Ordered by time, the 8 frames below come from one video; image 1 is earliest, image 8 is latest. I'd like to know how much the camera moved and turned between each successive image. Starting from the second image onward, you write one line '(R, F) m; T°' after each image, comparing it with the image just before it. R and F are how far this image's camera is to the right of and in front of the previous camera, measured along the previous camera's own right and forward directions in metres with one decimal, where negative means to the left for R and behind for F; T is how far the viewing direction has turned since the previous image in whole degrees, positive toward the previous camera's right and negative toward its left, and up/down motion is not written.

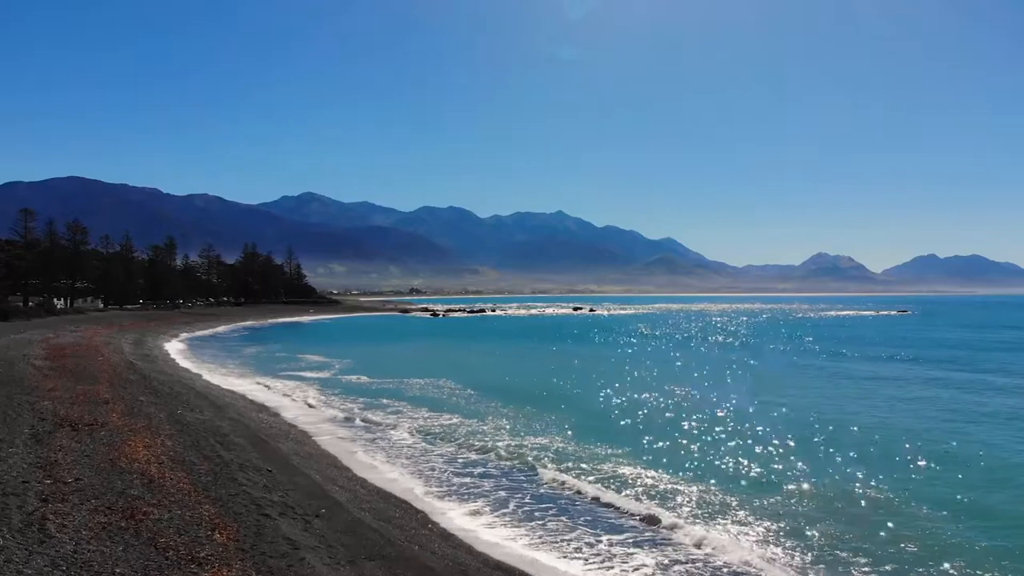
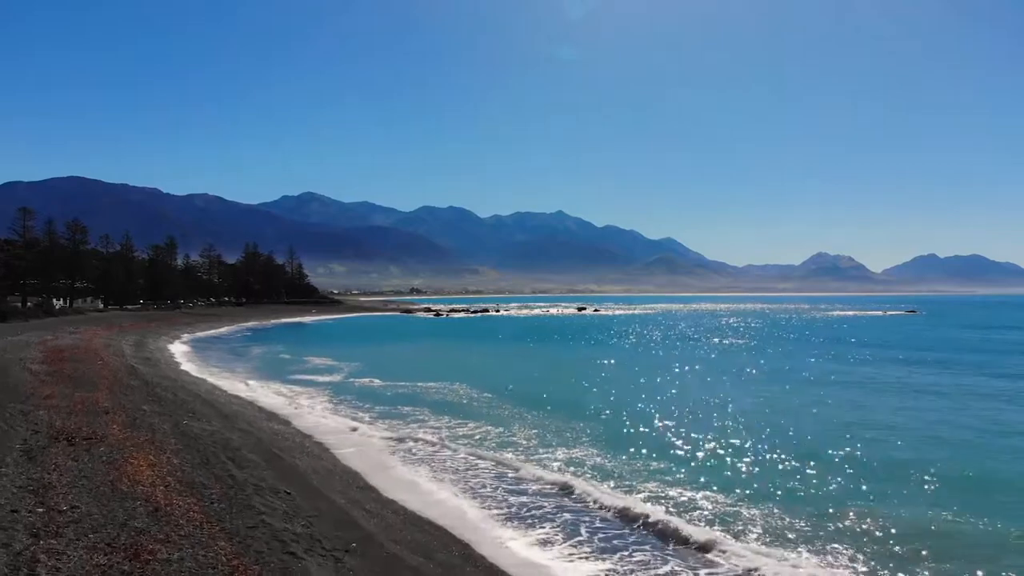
(-0.7, +1.2) m; 0°
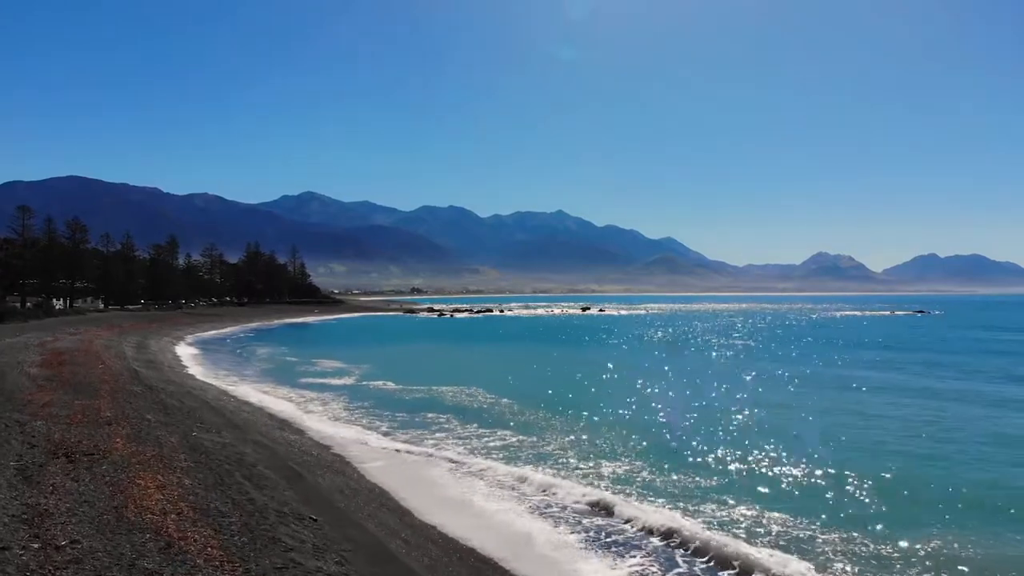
(-0.8, +1.2) m; 0°
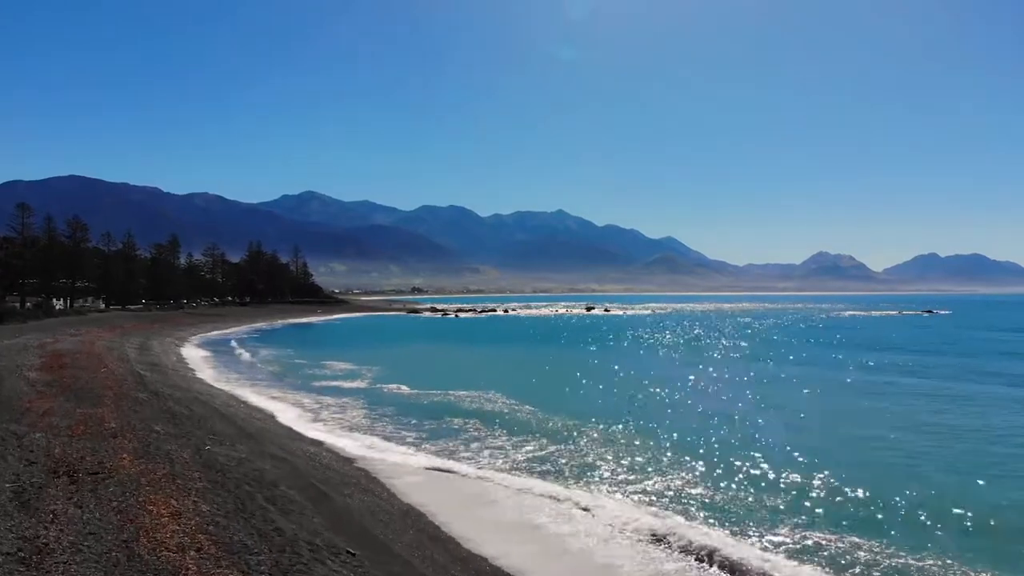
(-0.8, +1.2) m; 0°
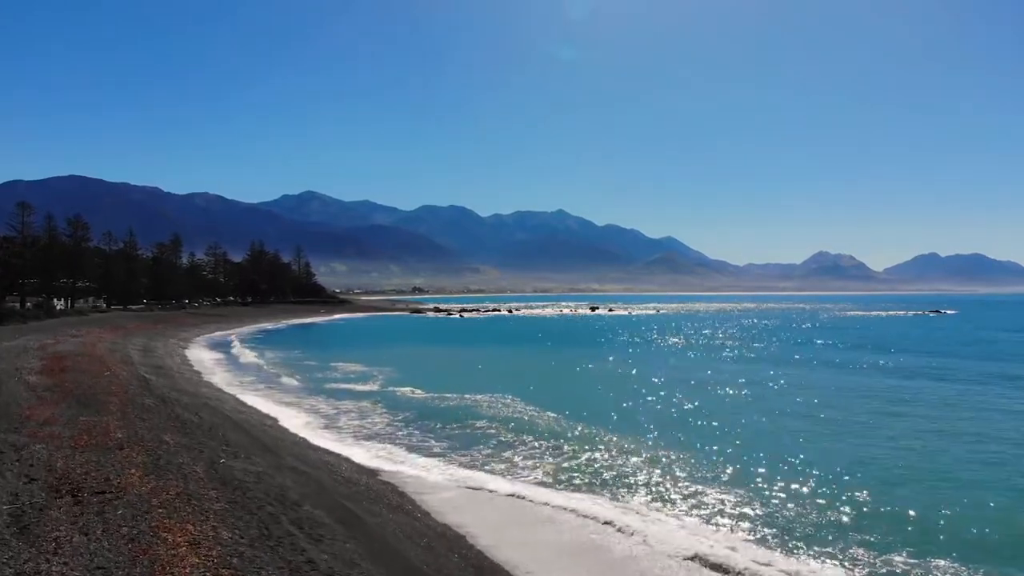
(-0.7, +1.0) m; 0°
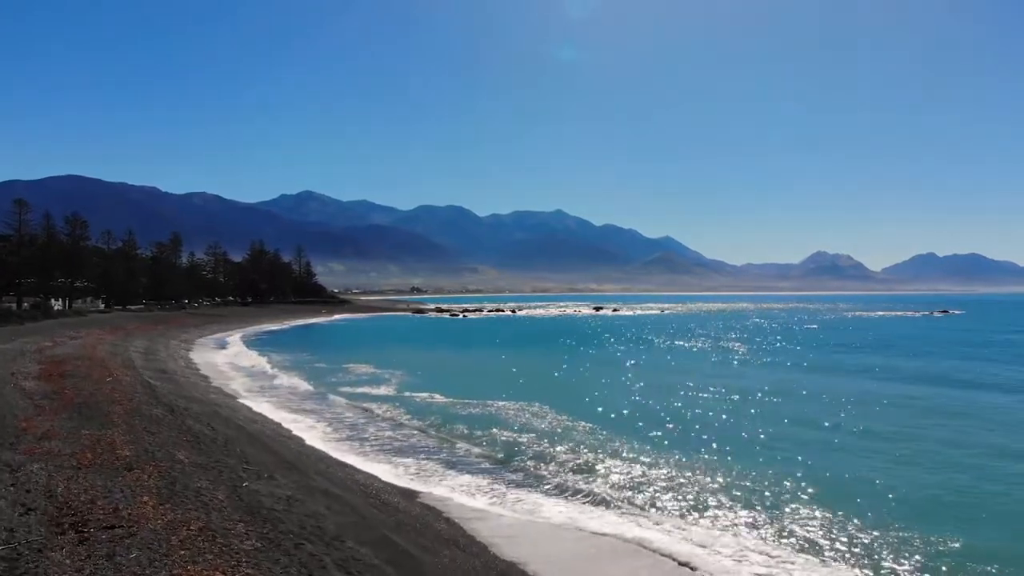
(-1.0, +1.4) m; 0°
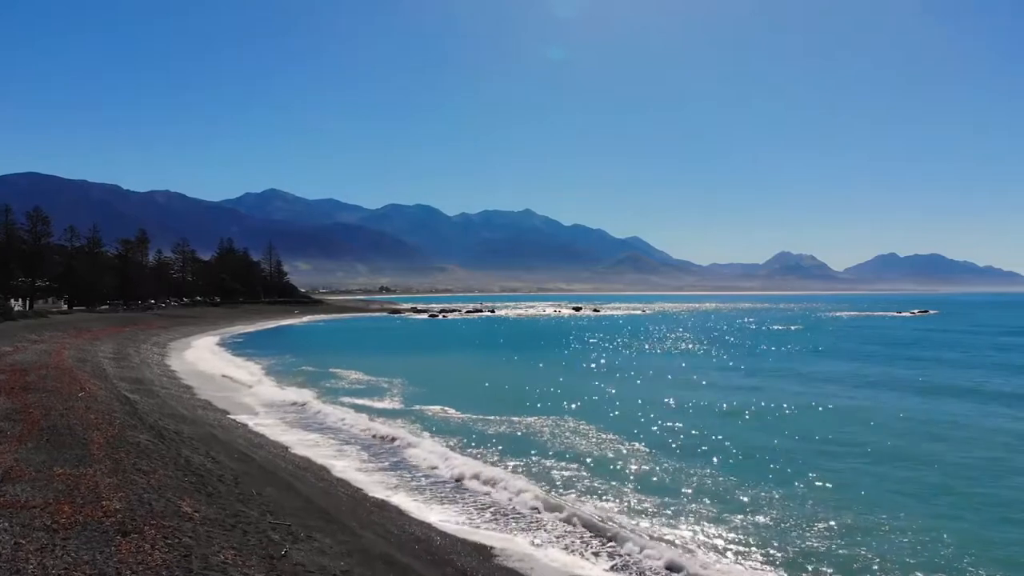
(-1.8, +2.4) m; +2°
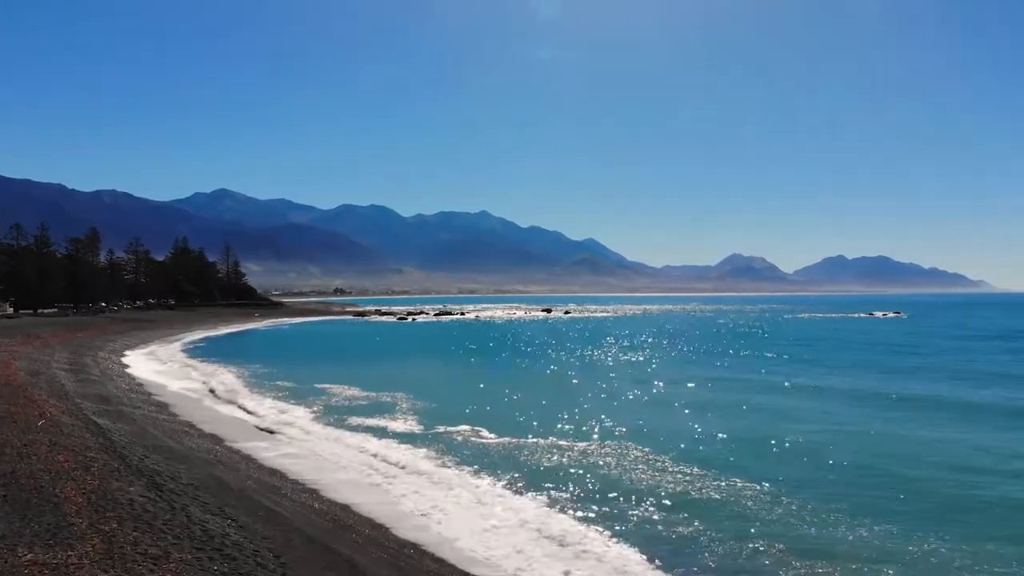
(-2.4, +3.0) m; +3°
